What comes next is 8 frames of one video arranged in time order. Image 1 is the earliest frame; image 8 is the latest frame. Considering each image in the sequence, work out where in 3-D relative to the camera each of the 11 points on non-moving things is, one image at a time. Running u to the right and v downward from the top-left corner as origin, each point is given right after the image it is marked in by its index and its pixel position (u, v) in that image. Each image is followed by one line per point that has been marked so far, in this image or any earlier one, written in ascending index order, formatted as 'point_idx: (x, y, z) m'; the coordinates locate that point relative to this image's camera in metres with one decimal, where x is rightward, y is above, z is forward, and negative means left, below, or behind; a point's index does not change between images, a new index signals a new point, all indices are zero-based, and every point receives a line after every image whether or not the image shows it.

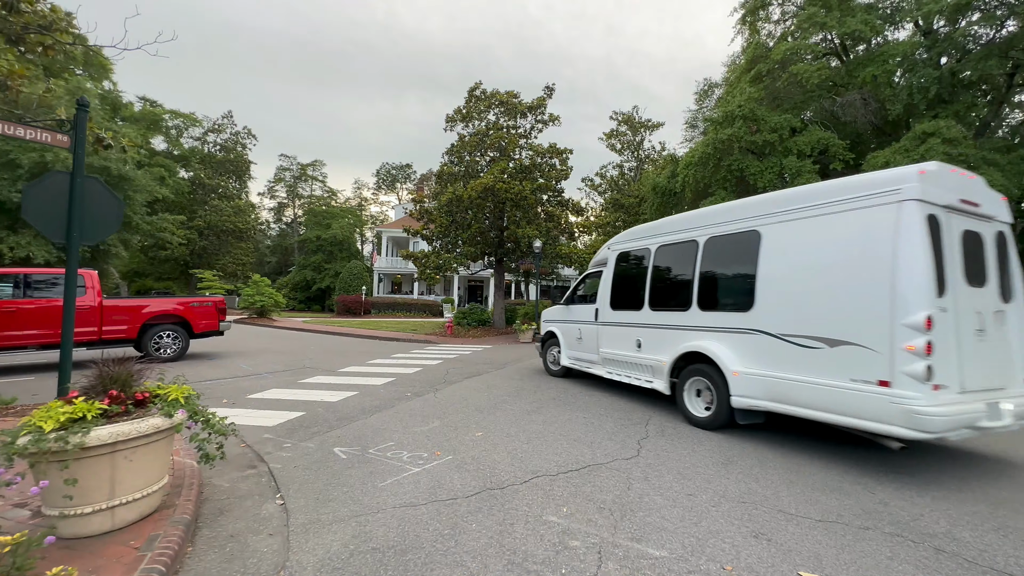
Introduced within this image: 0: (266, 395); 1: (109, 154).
0: (-4.4, -1.9, +8.0) m
1: (-17.2, +5.7, +19.1) m
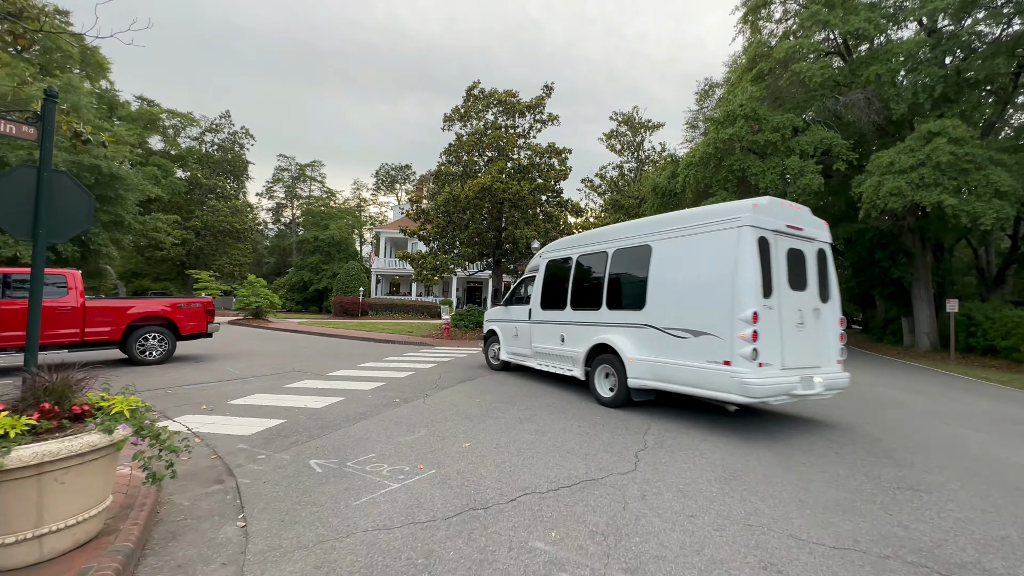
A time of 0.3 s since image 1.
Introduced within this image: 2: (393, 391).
0: (-4.5, -1.9, +7.7) m
1: (-17.3, +5.7, +18.8) m
2: (-2.3, -2.0, +8.7) m
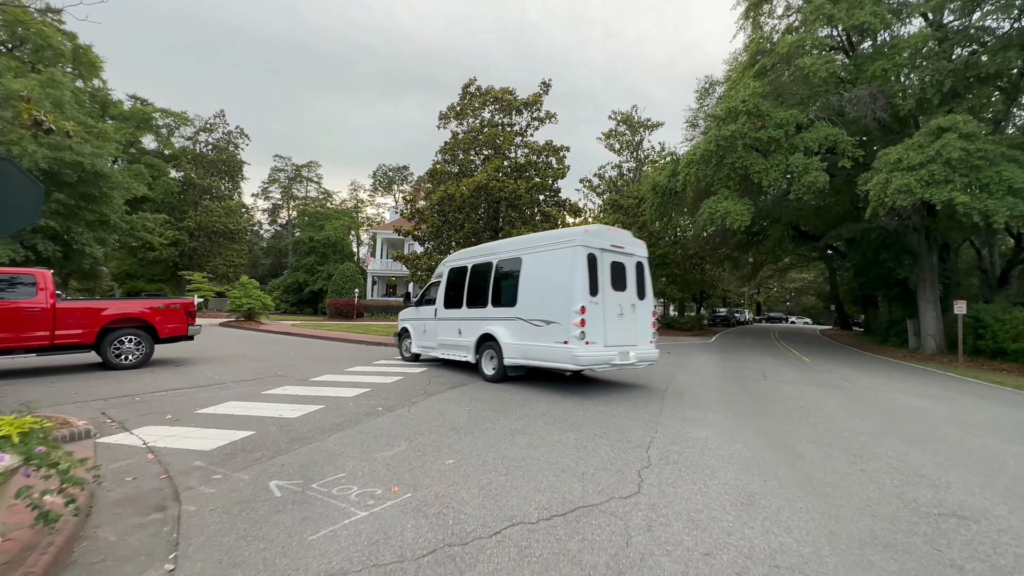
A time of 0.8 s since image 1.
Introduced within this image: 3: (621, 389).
0: (-4.7, -1.9, +7.1) m
1: (-17.5, +5.7, +18.3) m
2: (-2.4, -2.0, +8.1) m
3: (+2.2, -2.1, +9.2) m
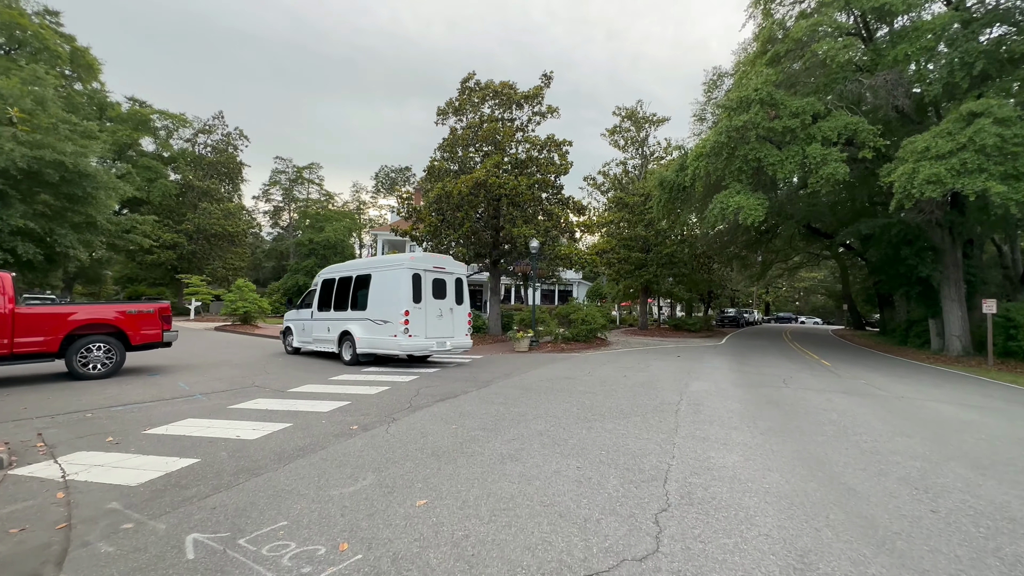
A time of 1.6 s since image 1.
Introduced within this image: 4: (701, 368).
0: (-4.8, -2.0, +6.2) m
1: (-17.5, +5.5, +17.6) m
2: (-2.5, -2.0, +7.2) m
3: (+2.2, -2.1, +8.3) m
4: (+5.6, -2.4, +13.5) m
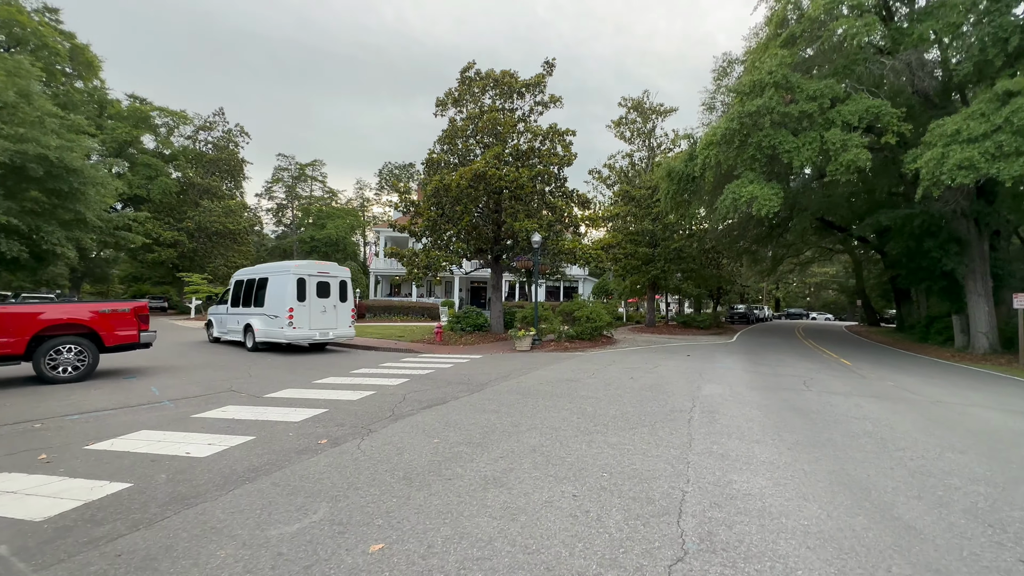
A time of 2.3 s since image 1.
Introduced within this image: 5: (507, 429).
0: (-4.9, -1.9, +5.5) m
1: (-17.5, +5.5, +17.0) m
2: (-2.6, -1.9, +6.5) m
3: (+2.1, -2.0, +7.5) m
4: (+5.6, -2.3, +12.6) m
5: (-0.1, -1.9, +6.1) m
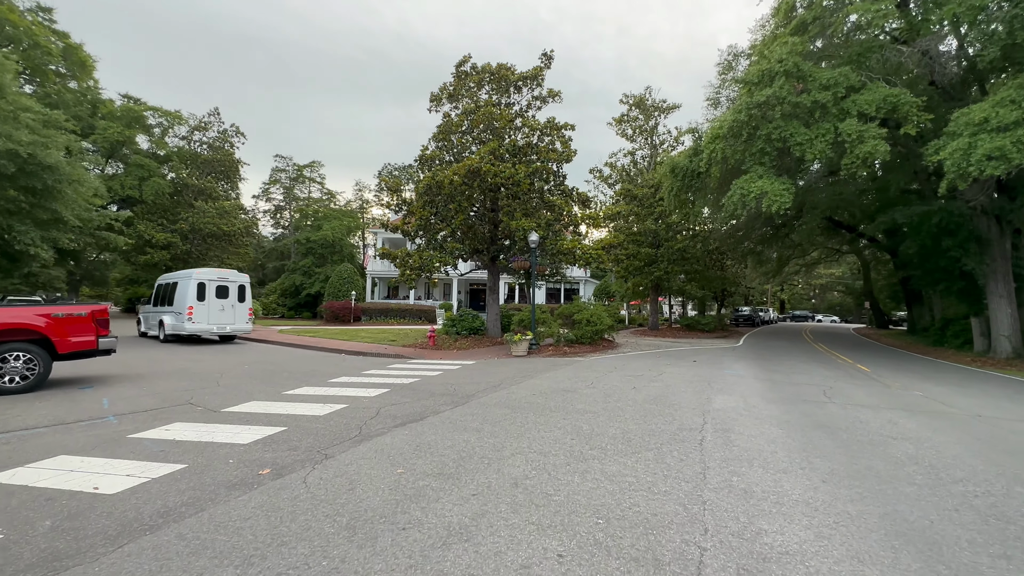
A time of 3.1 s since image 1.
0: (-5.1, -1.9, +4.6) m
1: (-17.7, +5.5, +16.2) m
2: (-2.8, -2.0, +5.6) m
3: (+1.8, -2.0, +6.6) m
4: (+5.4, -2.3, +11.7) m
5: (-0.3, -1.9, +5.2) m
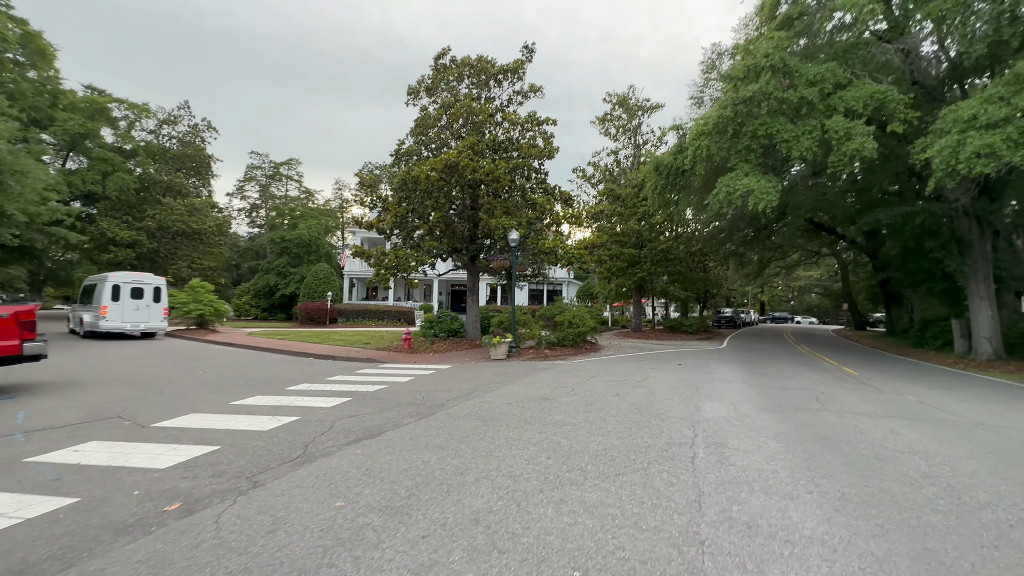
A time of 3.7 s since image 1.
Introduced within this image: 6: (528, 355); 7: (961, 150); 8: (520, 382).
0: (-5.4, -1.9, +3.7) m
1: (-18.4, +5.5, +14.8) m
2: (-3.2, -1.9, +4.7) m
3: (+1.4, -2.0, +5.9) m
4: (+4.8, -2.3, +11.1) m
5: (-0.6, -1.9, +4.4) m
6: (+0.6, -2.6, +17.4) m
7: (+11.7, +3.6, +11.7) m
8: (+0.2, -2.2, +10.6) m
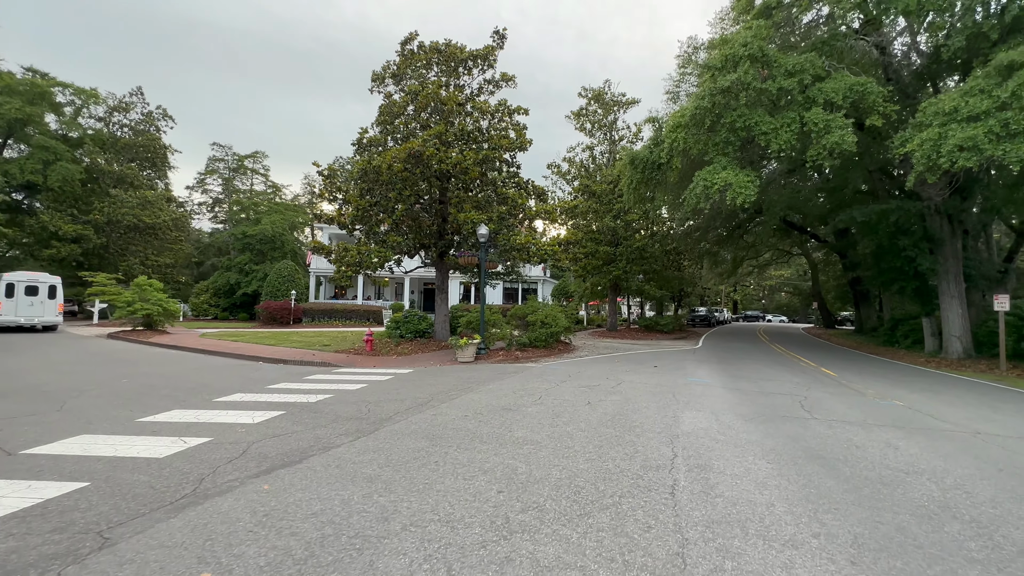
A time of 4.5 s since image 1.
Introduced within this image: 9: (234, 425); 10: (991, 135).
0: (-5.9, -1.8, +2.5) m
1: (-19.4, +5.6, +13.0) m
2: (-3.7, -1.9, +3.6) m
3: (+0.9, -1.9, +5.0) m
4: (+4.0, -2.2, +10.4) m
5: (-1.1, -1.9, +3.5) m
6: (-0.5, -2.6, +16.5) m
7: (+10.8, +3.6, +11.3) m
8: (-0.6, -2.2, +9.7) m
9: (-4.0, -2.0, +6.5) m
10: (+11.4, +3.6, +10.7) m
